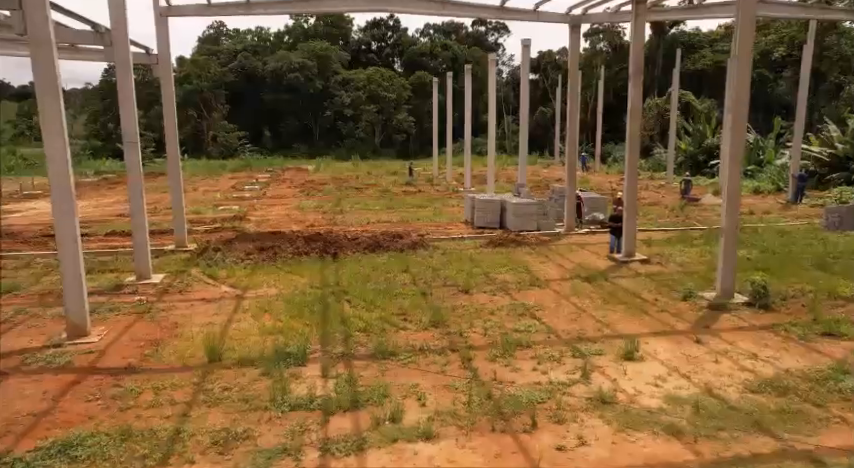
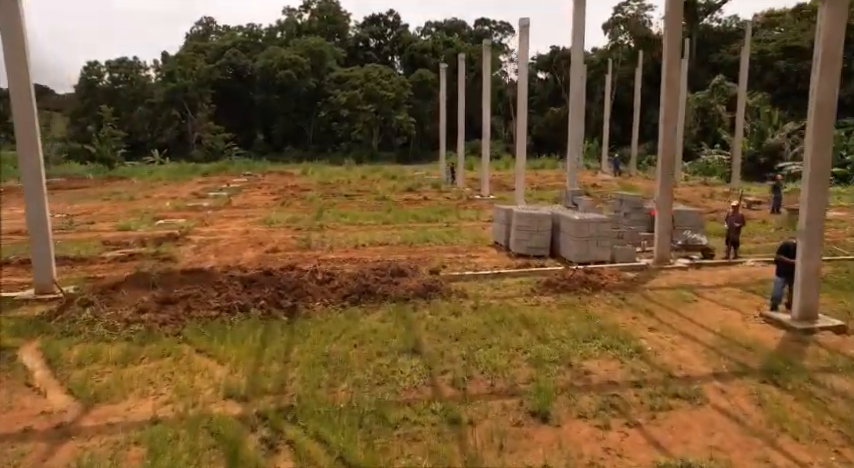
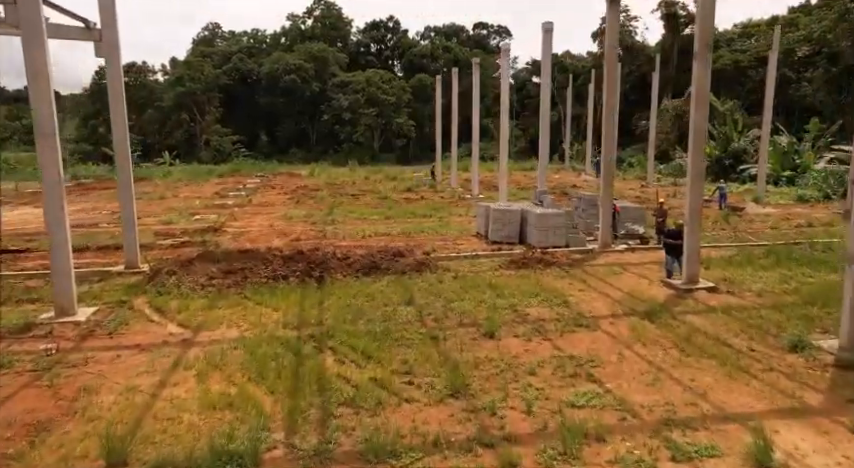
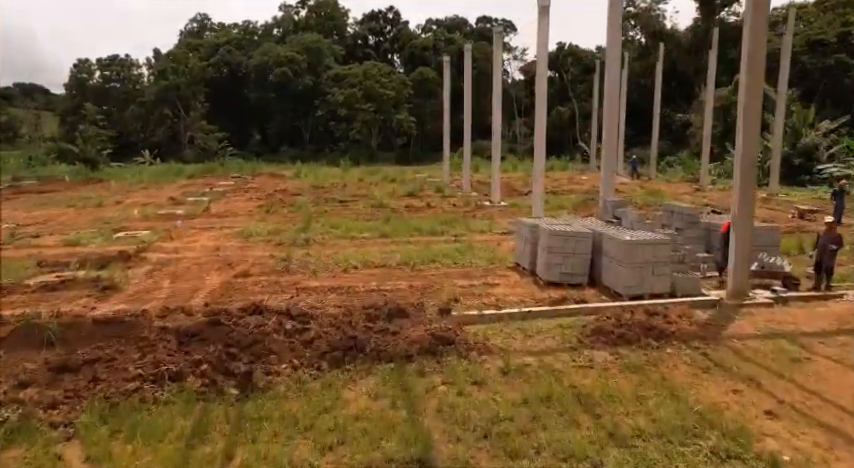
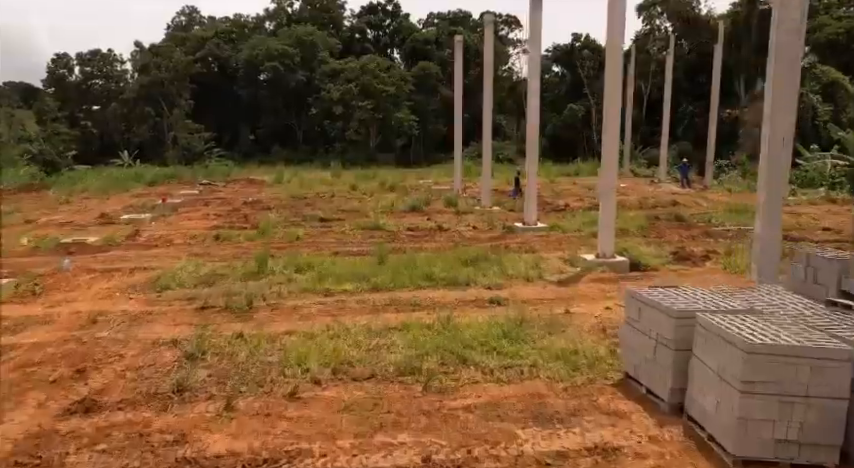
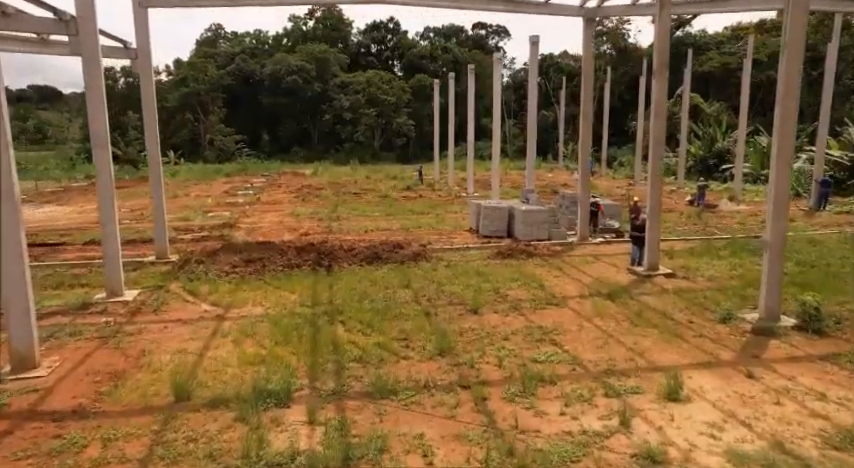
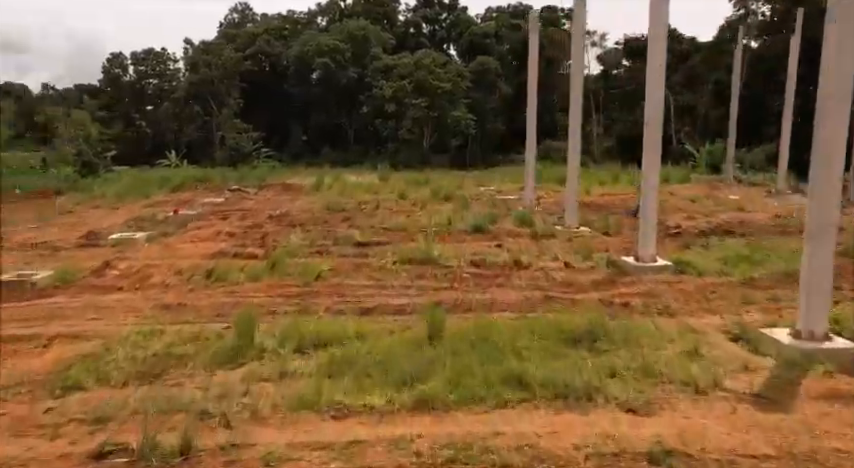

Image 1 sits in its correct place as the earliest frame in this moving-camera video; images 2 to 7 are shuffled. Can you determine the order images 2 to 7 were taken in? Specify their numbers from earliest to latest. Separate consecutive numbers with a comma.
6, 3, 2, 4, 5, 7
